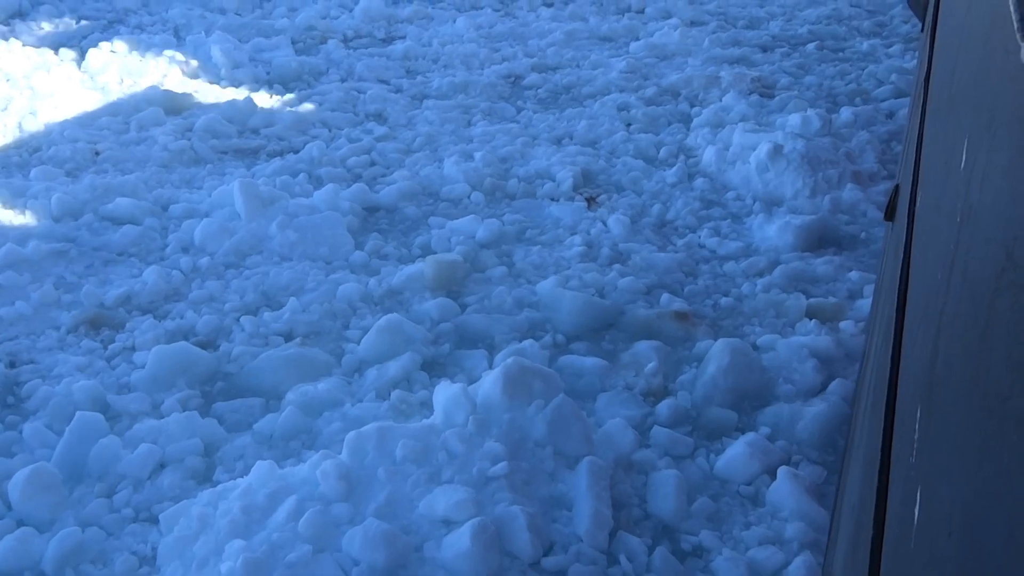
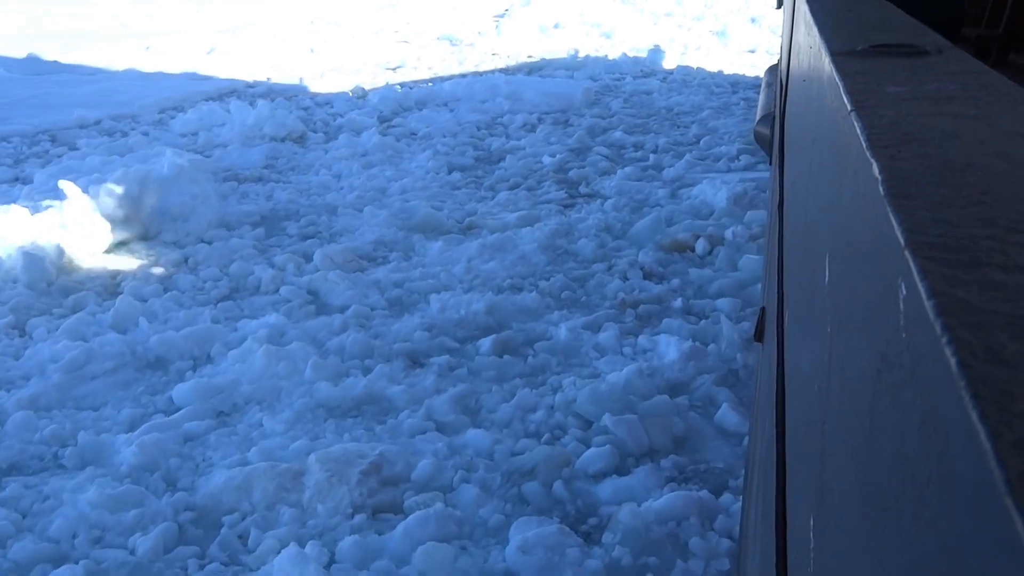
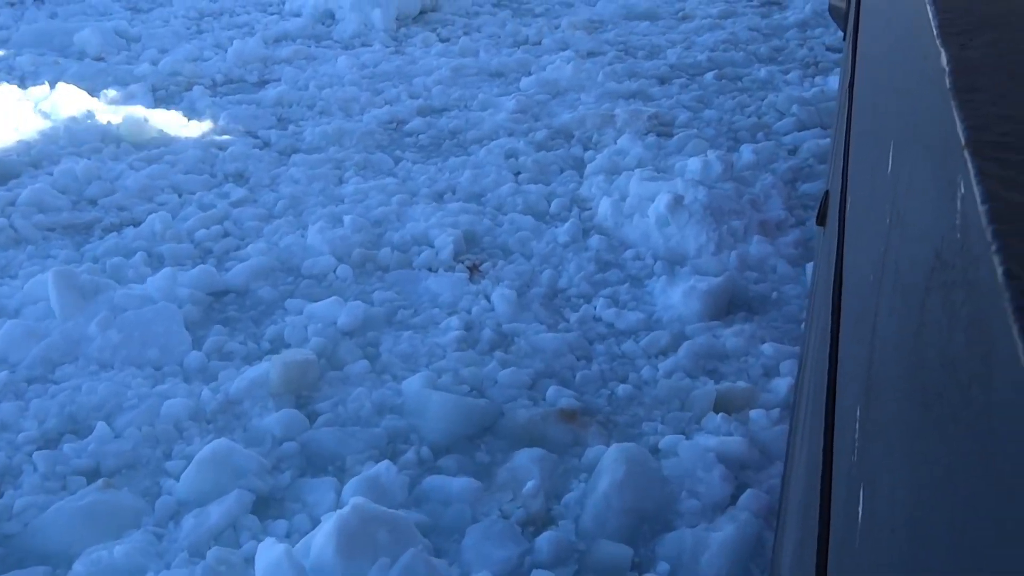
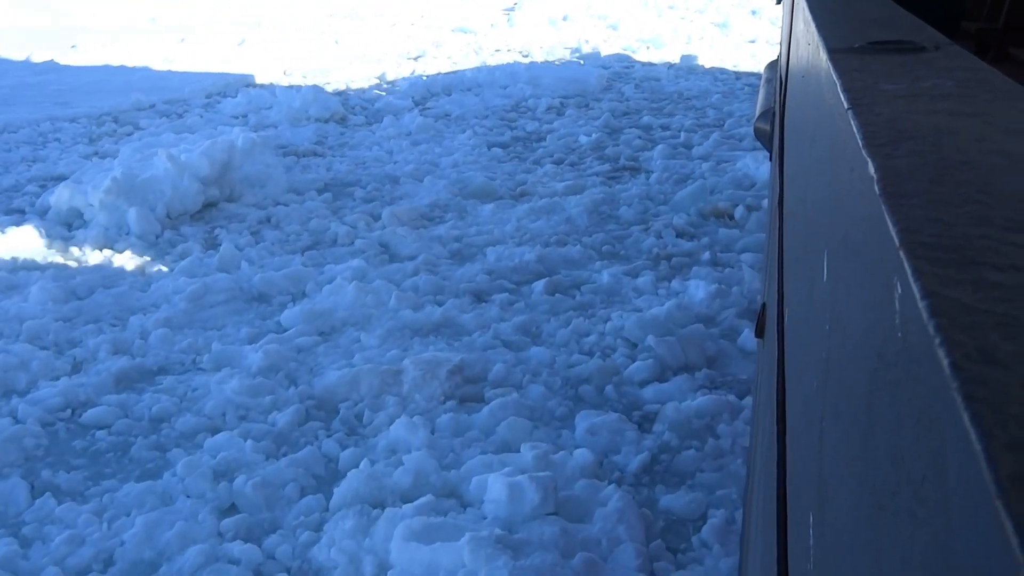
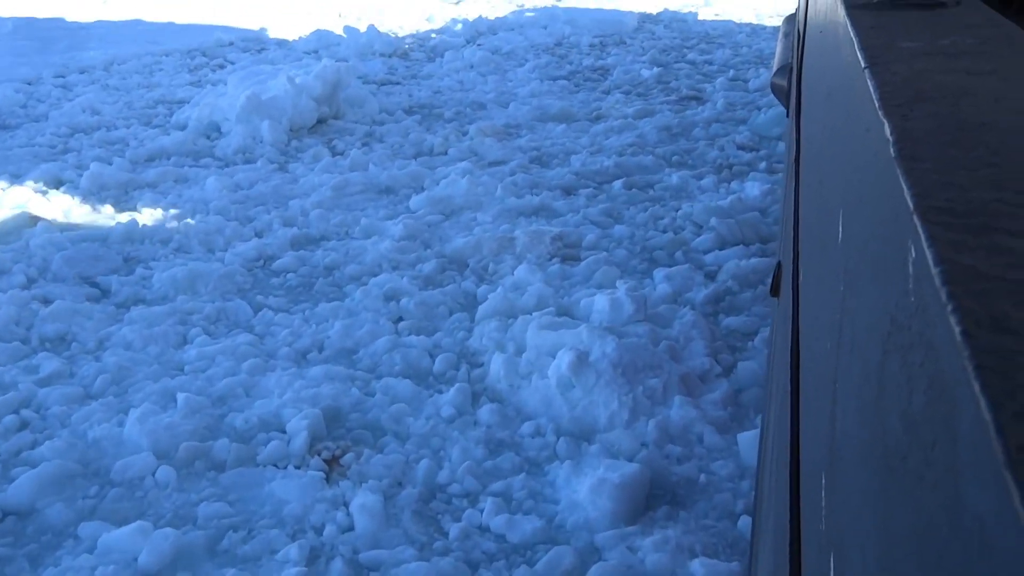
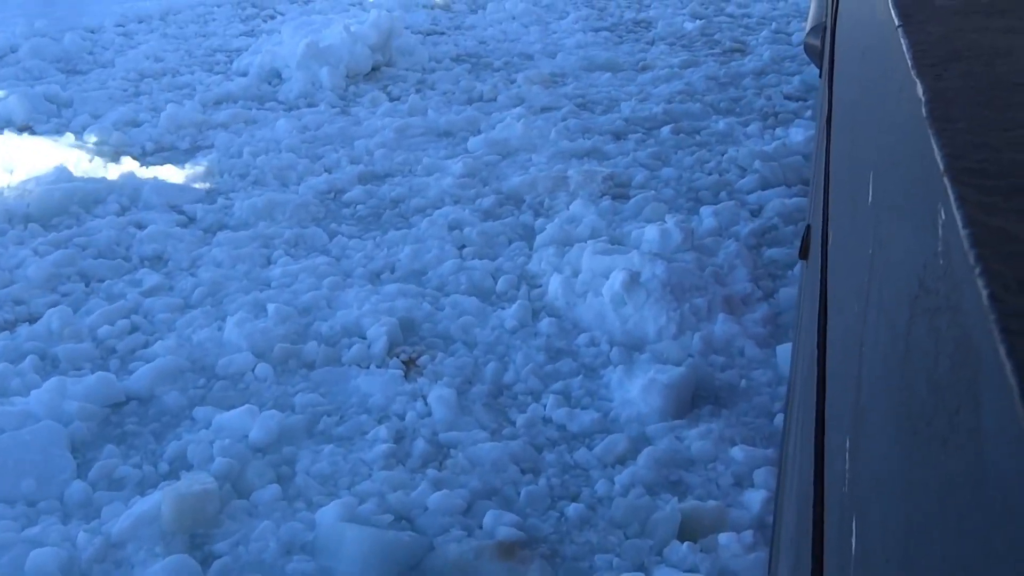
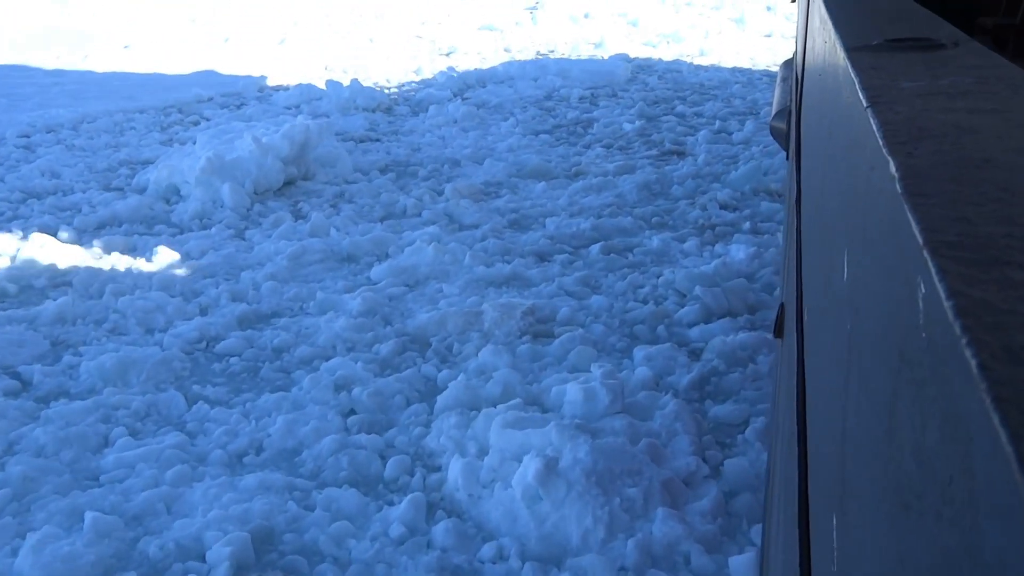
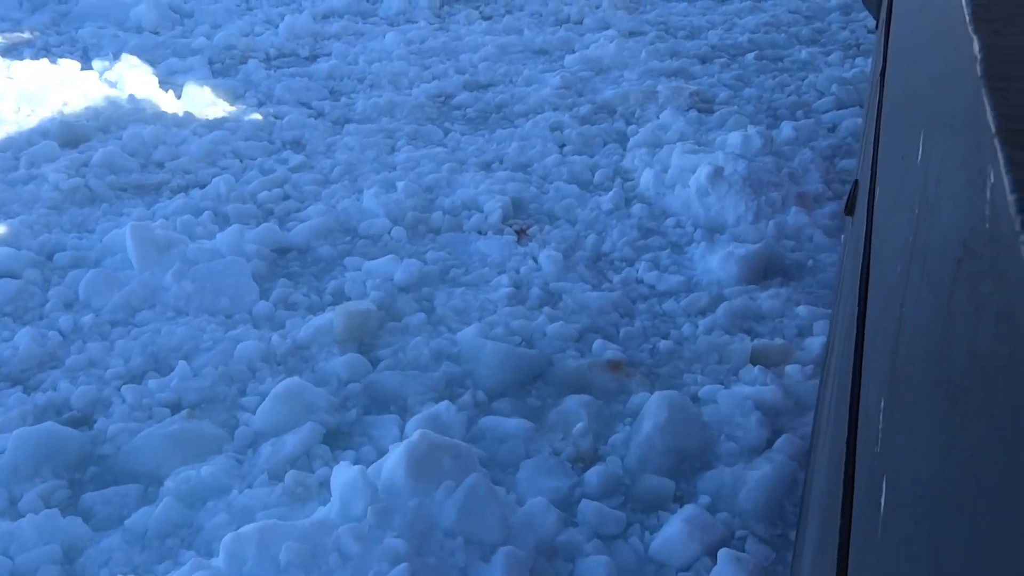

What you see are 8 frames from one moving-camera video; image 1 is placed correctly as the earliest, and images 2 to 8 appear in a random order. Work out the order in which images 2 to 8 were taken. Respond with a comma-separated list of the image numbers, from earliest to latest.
8, 3, 6, 5, 7, 4, 2
